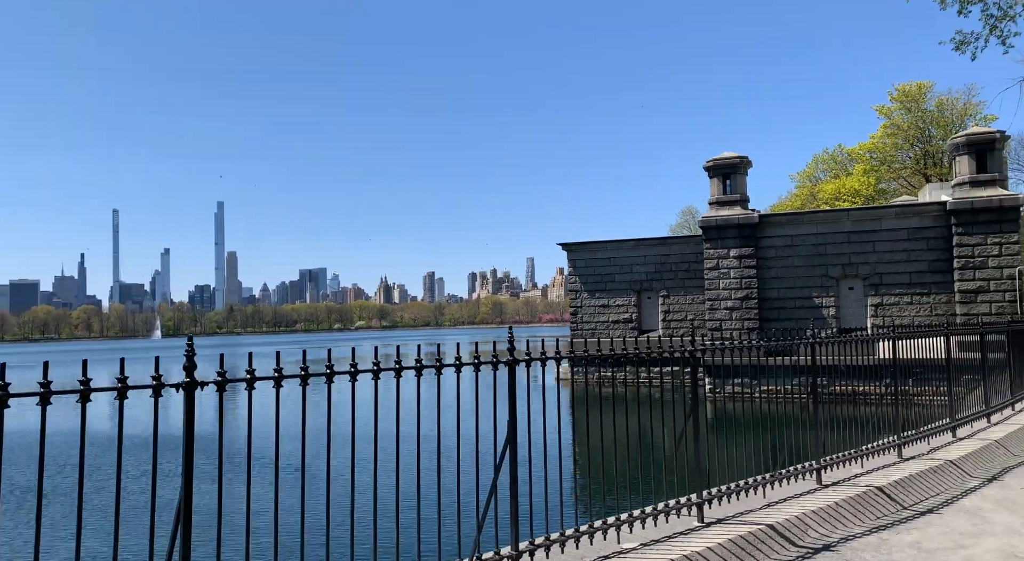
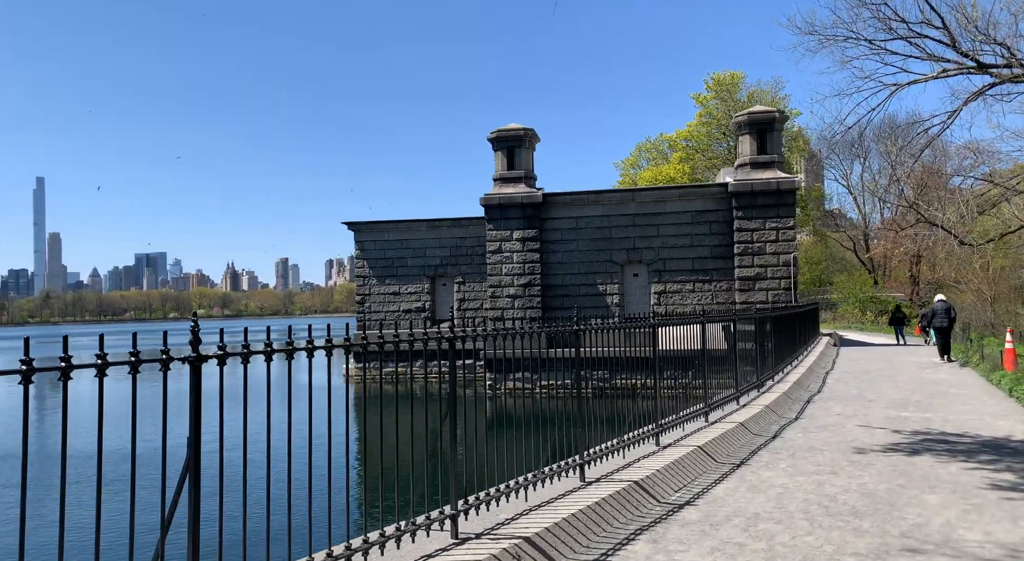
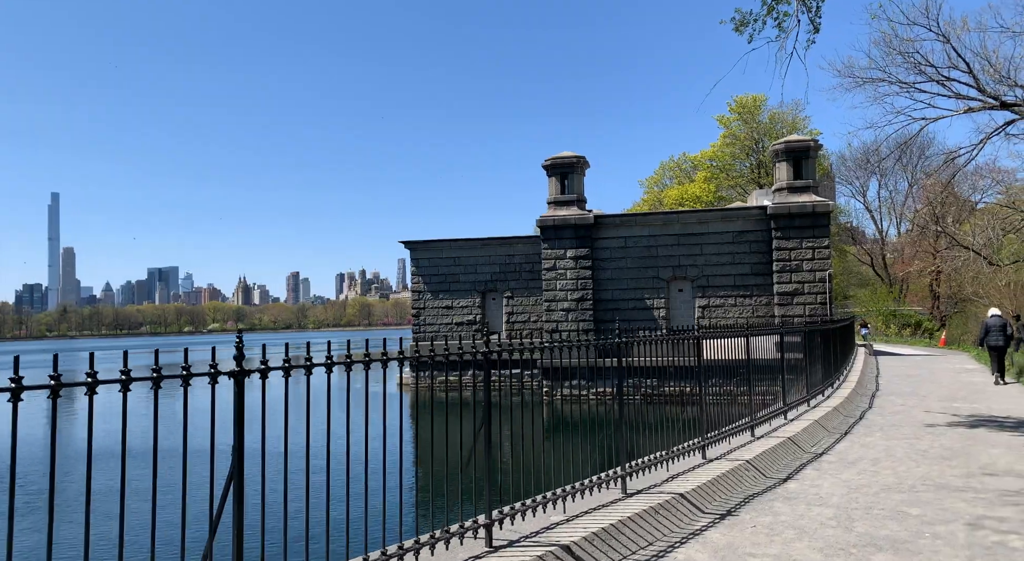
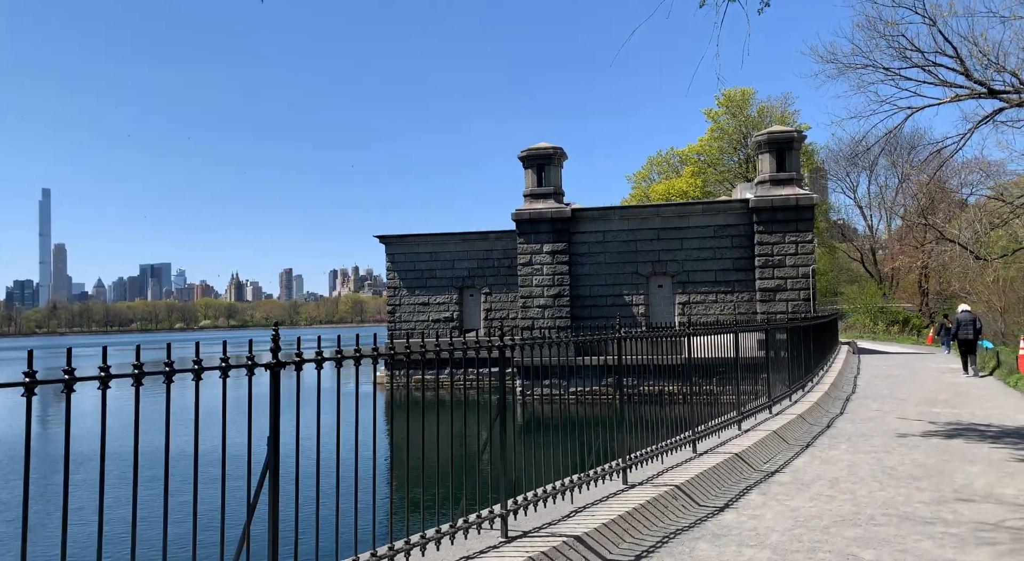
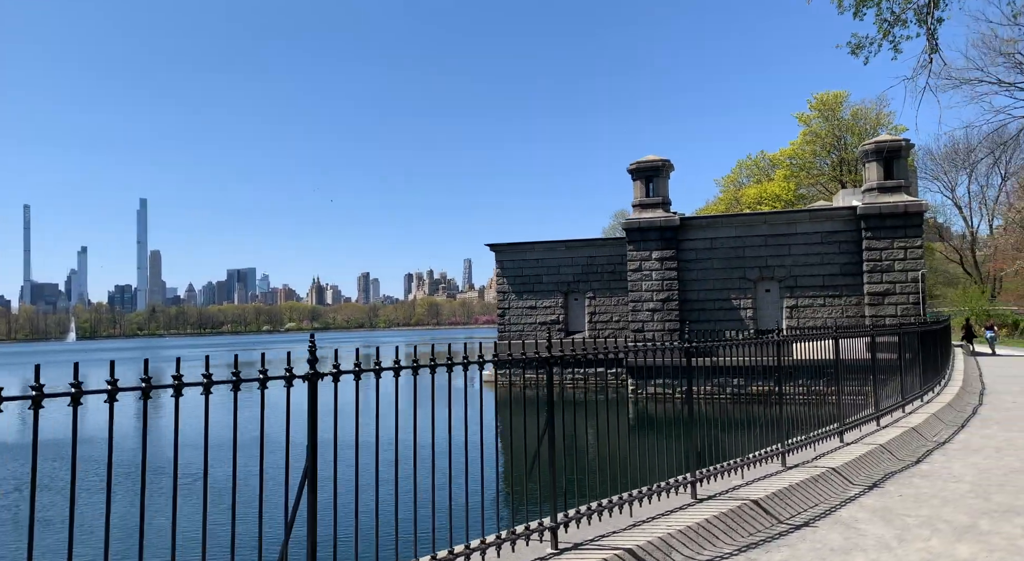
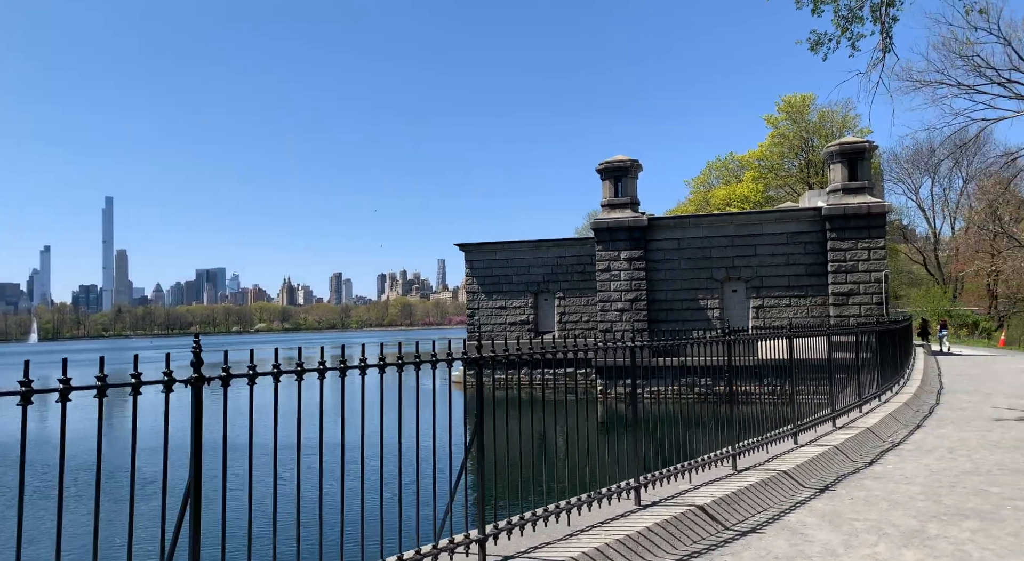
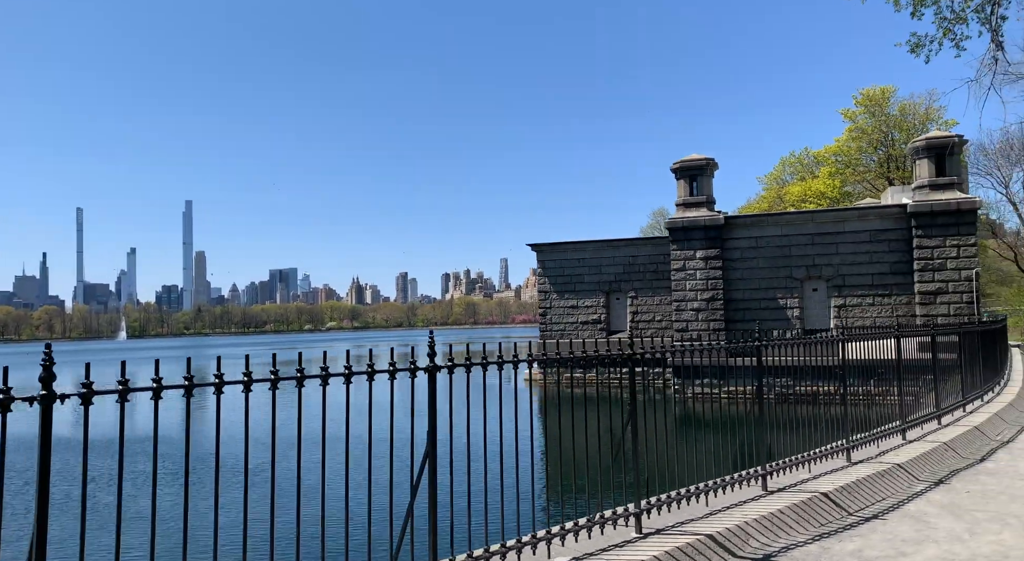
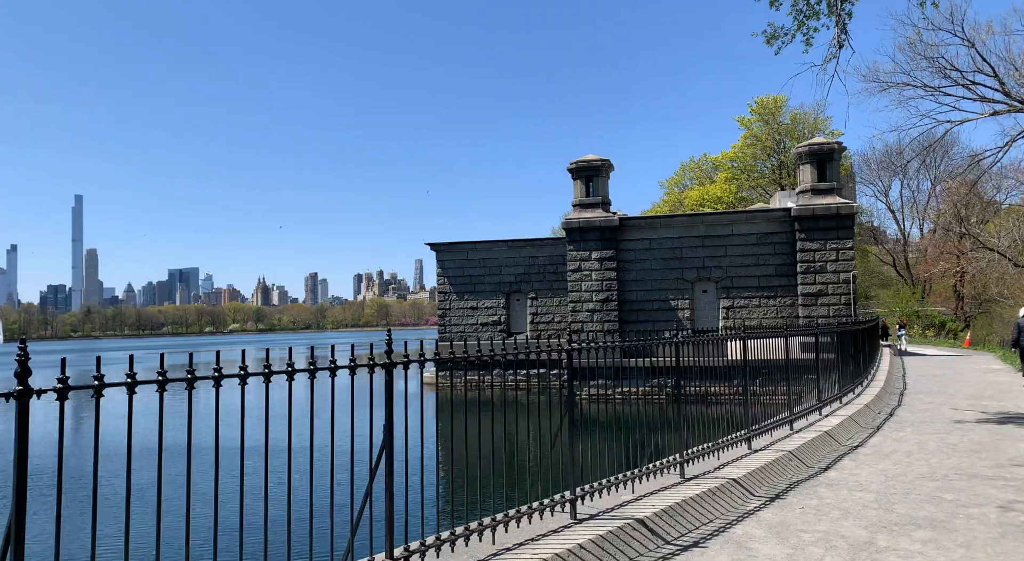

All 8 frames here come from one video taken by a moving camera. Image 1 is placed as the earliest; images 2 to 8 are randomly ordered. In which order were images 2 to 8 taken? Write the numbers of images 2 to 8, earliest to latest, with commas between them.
7, 5, 6, 8, 3, 4, 2
